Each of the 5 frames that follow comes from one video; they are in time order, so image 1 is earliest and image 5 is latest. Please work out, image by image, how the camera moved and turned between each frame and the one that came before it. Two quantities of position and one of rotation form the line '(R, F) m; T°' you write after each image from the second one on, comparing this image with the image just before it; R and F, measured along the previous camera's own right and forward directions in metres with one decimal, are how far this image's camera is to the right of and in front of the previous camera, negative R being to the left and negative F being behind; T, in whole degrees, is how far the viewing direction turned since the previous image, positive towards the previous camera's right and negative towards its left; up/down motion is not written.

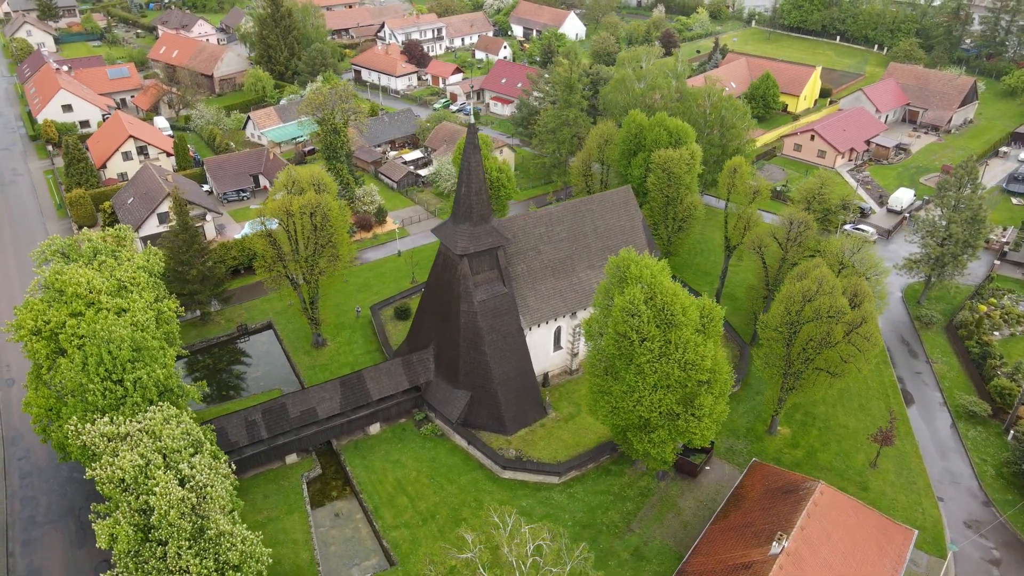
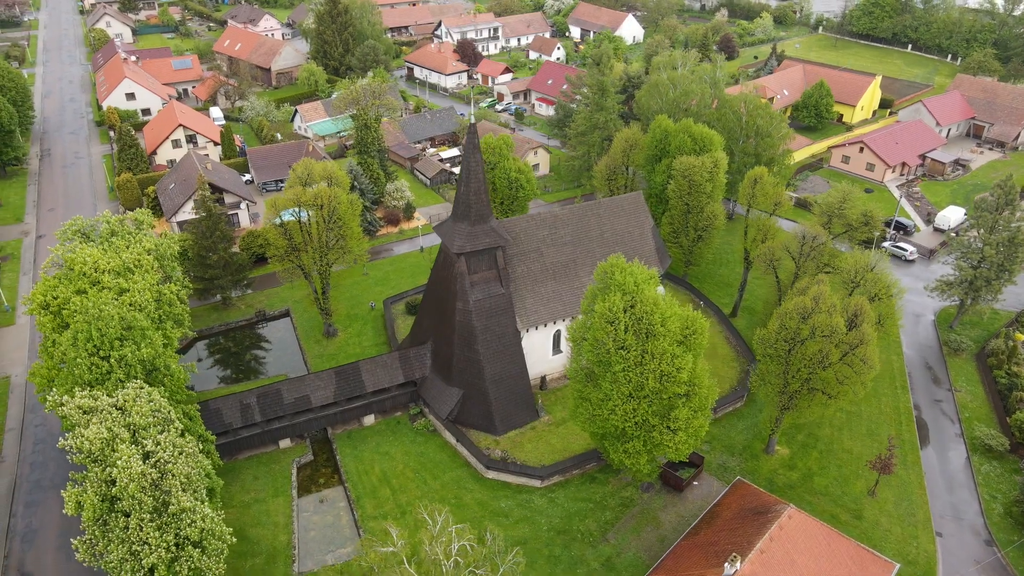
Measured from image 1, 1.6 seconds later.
(+3.6, +0.1) m; -5°
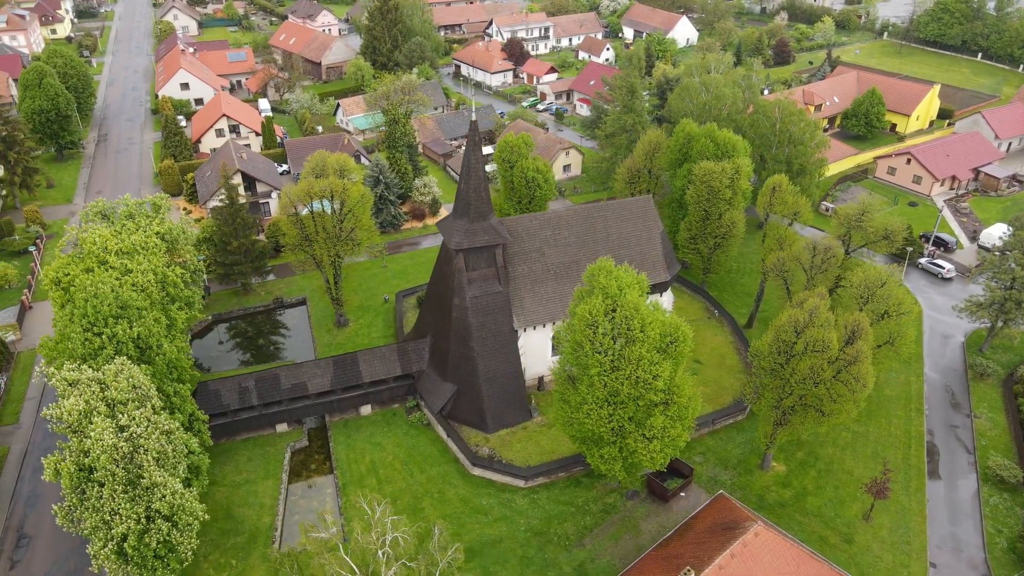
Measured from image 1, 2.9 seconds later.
(+3.3, +0.2) m; -5°
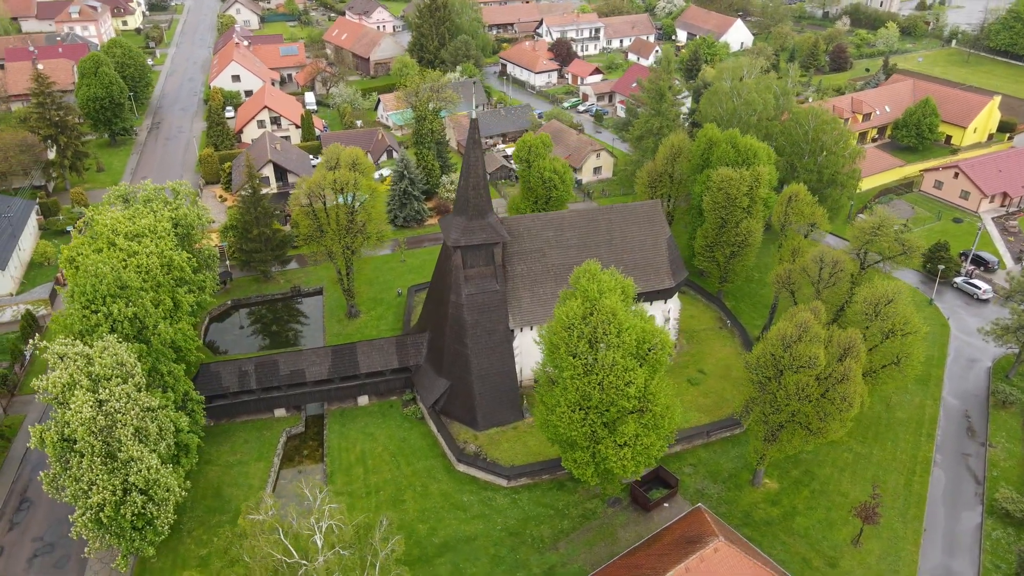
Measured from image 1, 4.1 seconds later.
(+3.3, +0.1) m; -5°
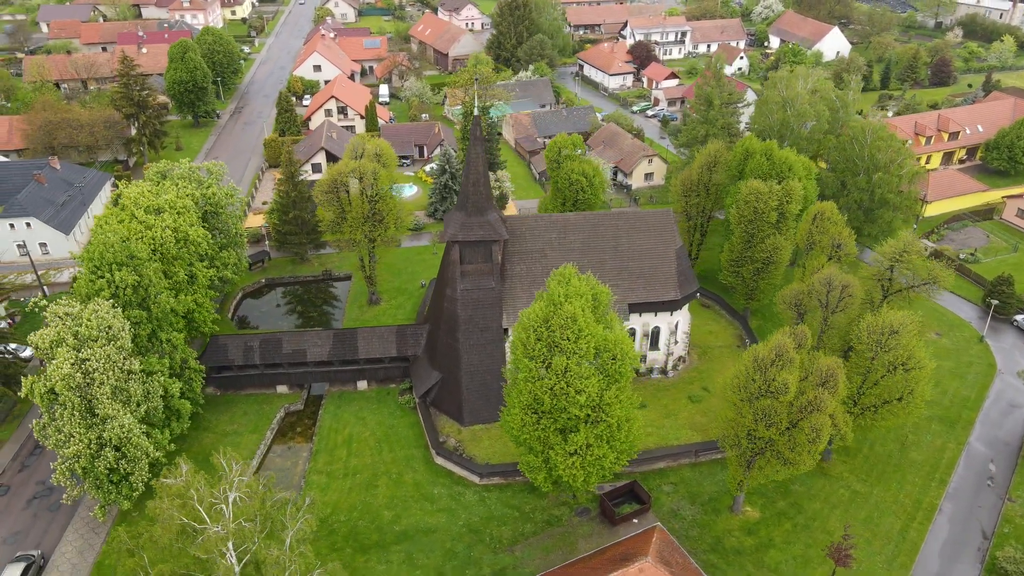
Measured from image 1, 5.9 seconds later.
(+5.5, +0.4) m; -8°
